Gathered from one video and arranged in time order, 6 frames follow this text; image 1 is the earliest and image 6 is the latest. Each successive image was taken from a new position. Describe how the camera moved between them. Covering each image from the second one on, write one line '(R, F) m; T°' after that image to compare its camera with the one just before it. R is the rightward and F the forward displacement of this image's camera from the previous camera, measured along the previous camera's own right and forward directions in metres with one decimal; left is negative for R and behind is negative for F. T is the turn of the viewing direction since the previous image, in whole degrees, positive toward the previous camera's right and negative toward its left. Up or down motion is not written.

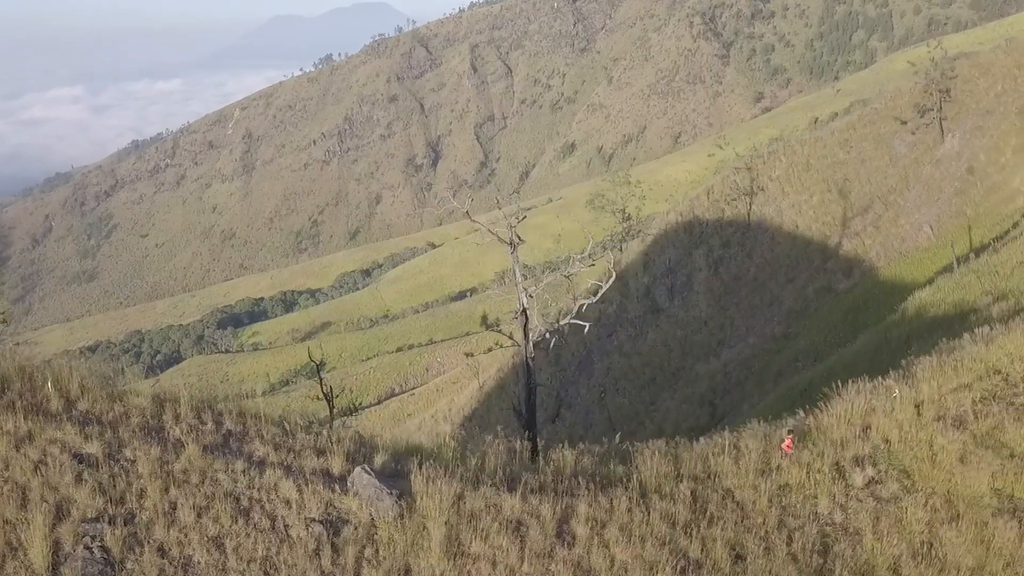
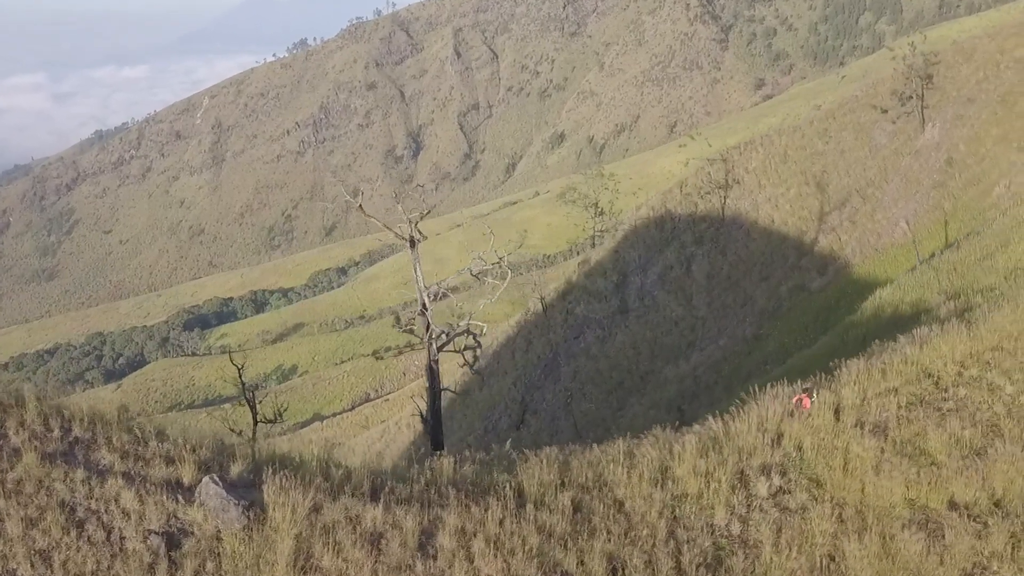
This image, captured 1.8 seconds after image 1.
(+3.1, +0.5) m; 0°
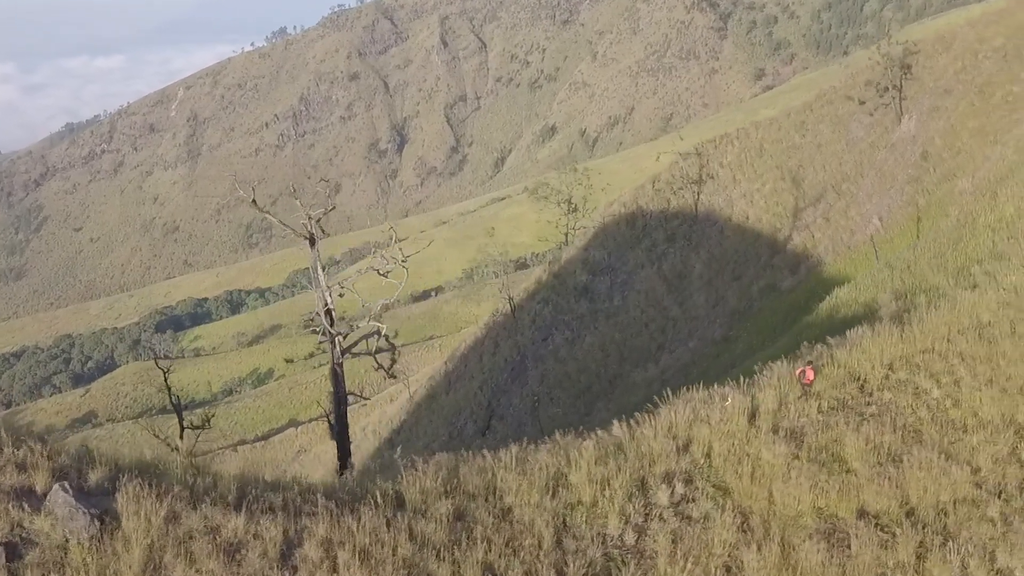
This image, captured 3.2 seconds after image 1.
(+2.9, +0.3) m; 0°
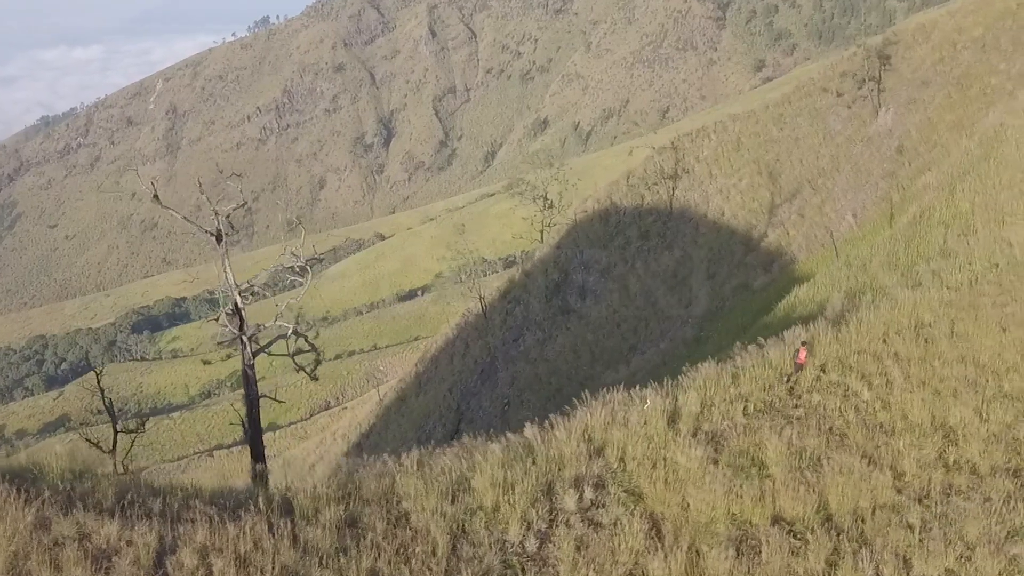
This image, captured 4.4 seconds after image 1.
(+2.5, +0.3) m; 0°
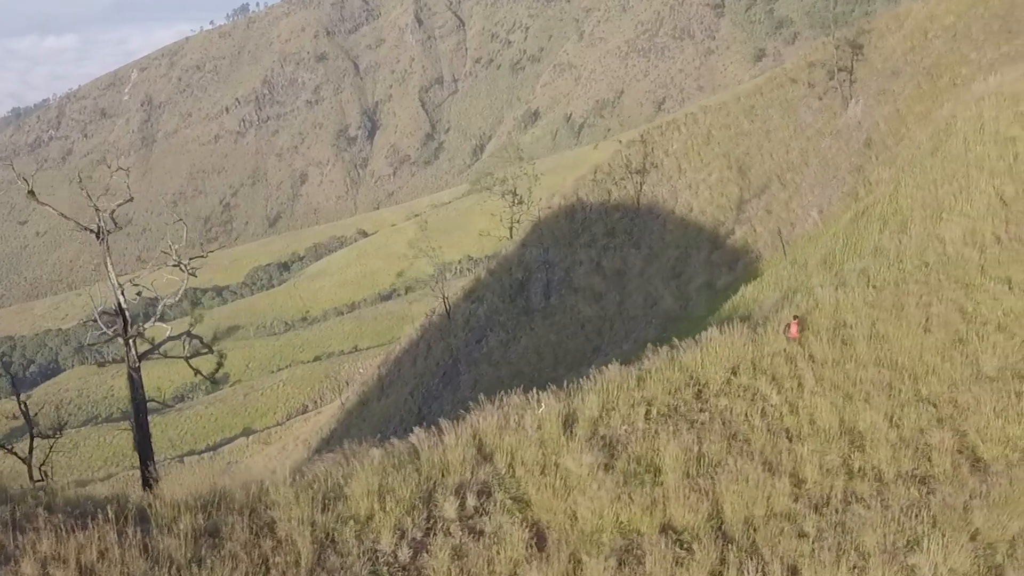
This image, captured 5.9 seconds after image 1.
(+3.1, +0.3) m; 0°
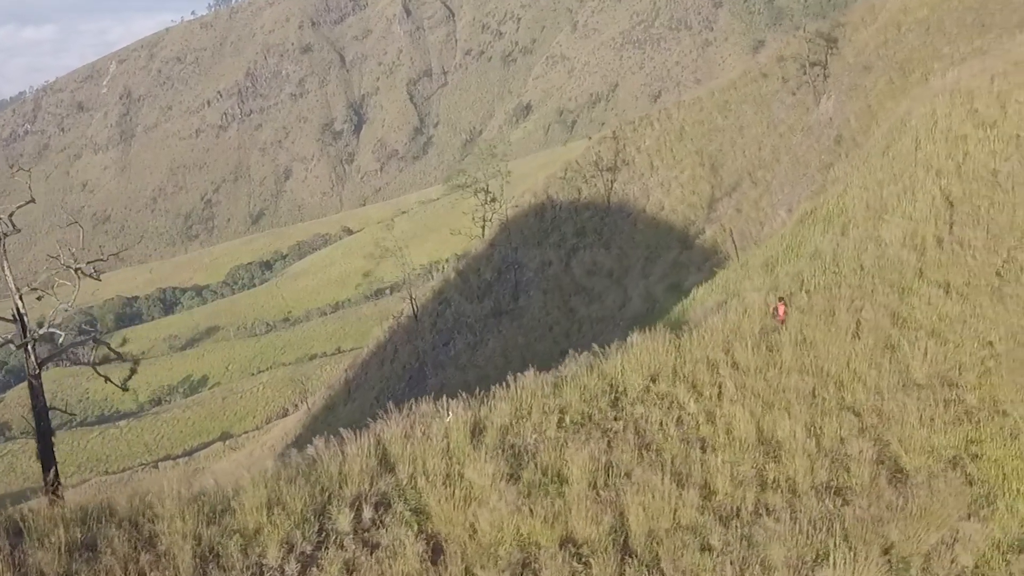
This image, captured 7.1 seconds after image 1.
(+2.6, +0.2) m; 0°
